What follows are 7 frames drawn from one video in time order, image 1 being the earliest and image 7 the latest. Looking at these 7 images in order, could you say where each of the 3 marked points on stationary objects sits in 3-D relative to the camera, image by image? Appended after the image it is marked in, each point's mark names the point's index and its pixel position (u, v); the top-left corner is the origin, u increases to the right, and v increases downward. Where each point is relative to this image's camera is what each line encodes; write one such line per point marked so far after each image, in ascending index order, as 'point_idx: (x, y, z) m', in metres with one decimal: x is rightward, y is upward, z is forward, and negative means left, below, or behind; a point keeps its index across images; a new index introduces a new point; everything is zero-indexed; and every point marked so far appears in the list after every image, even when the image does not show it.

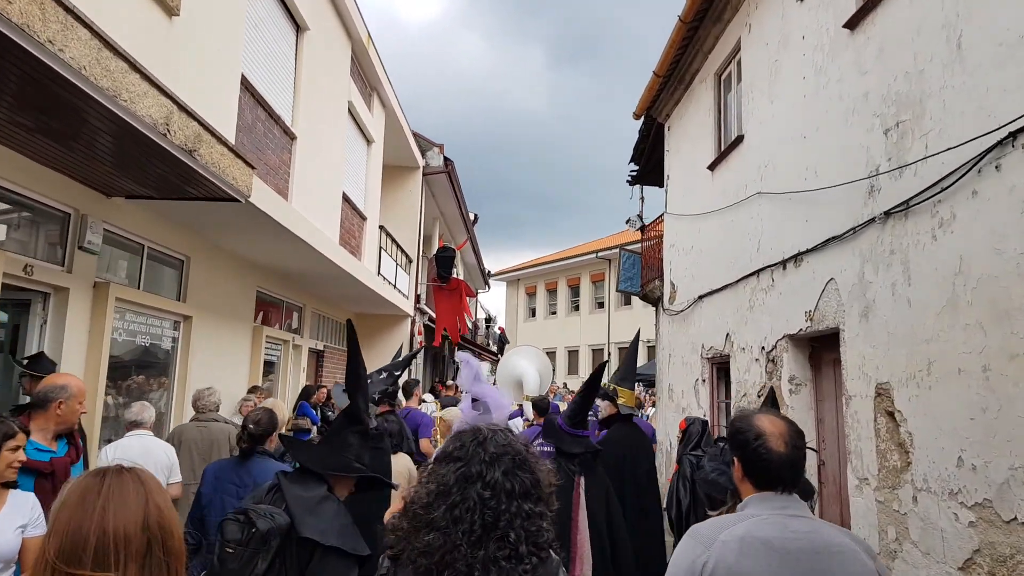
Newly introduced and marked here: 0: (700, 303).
0: (+1.9, -0.2, +8.1) m
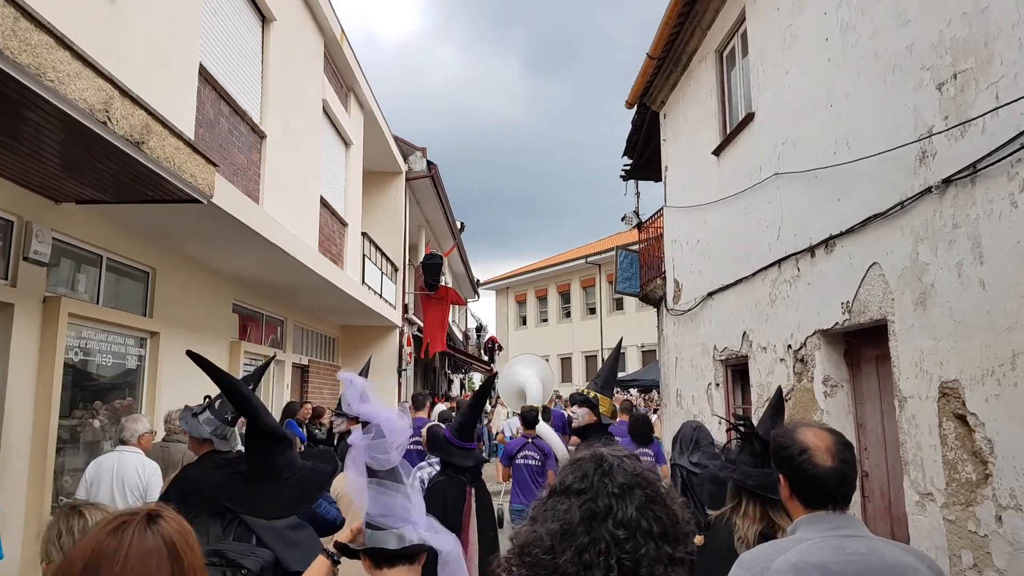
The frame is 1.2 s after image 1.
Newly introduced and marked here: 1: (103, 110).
0: (+1.9, -0.1, +7.5) m
1: (-2.1, +0.9, +4.0) m
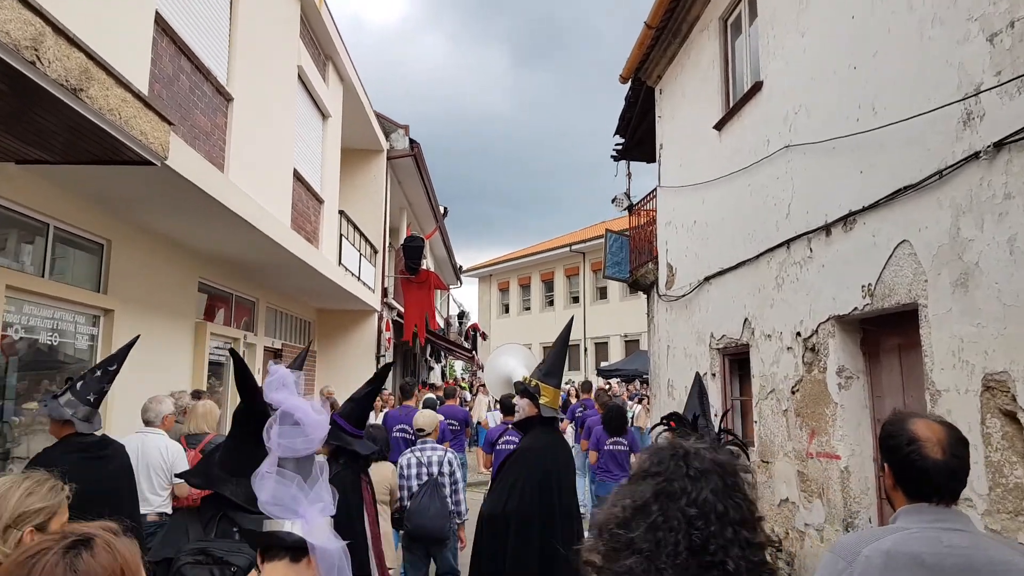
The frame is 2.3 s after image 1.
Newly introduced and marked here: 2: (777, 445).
0: (+1.8, 0.0, +7.0) m
1: (-2.1, +1.1, +3.4) m
2: (+1.9, -1.1, +5.5) m
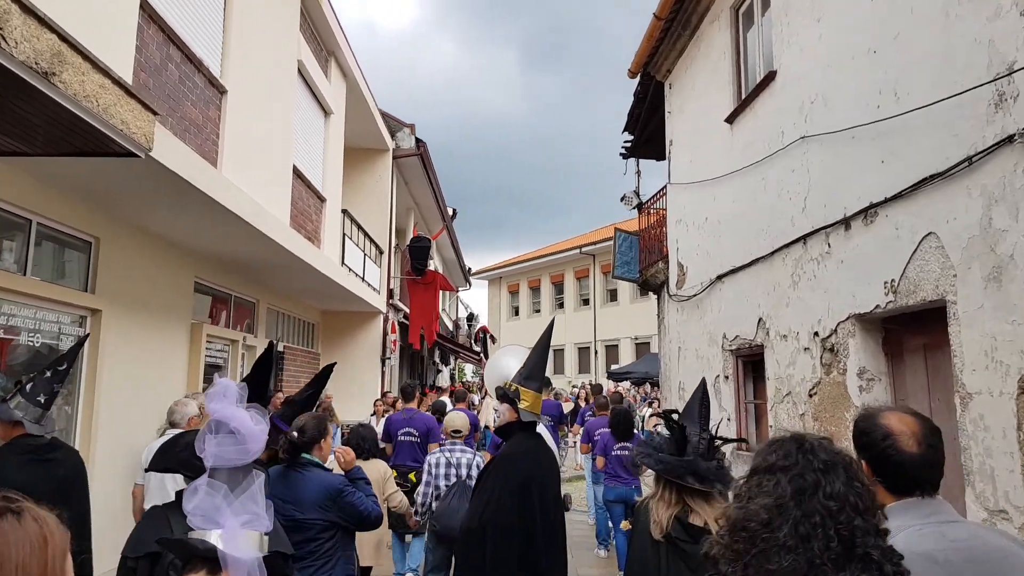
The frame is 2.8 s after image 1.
0: (+1.8, 0.0, +6.8) m
1: (-2.1, +1.1, +3.2) m
2: (+1.9, -1.1, +5.2) m
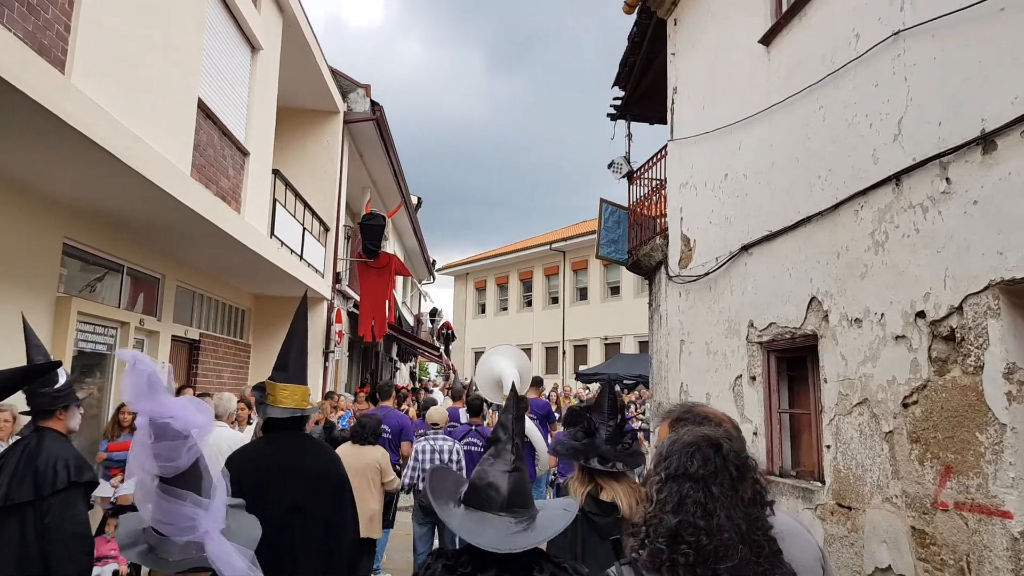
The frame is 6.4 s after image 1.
0: (+1.5, +0.2, +5.2) m
1: (-2.2, +1.3, +1.5) m
2: (+1.7, -0.9, +3.7) m
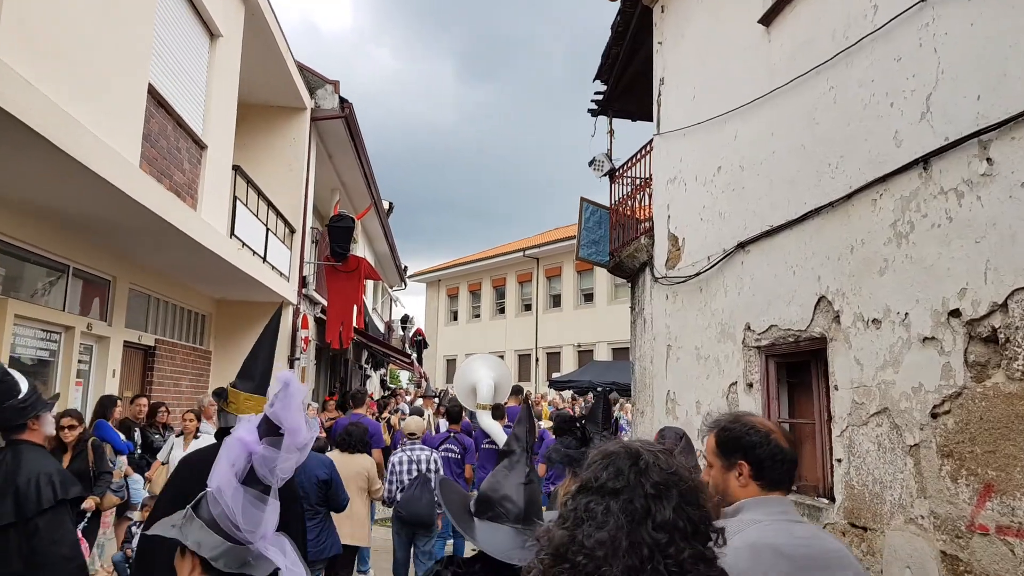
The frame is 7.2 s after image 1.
0: (+1.4, +0.2, +4.8) m
1: (-2.2, +1.4, +1.0) m
2: (+1.6, -0.9, +3.3) m
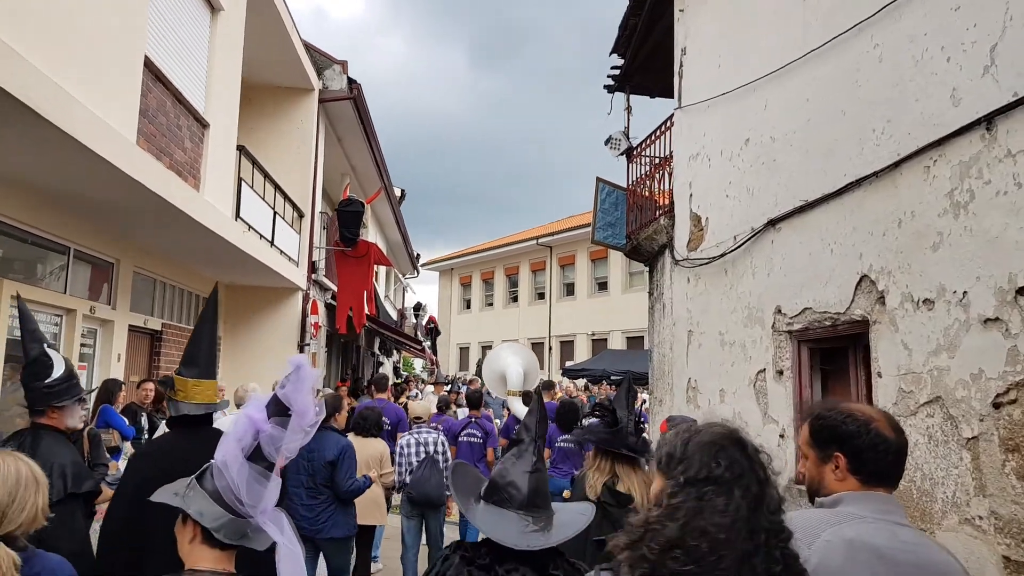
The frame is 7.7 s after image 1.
0: (+1.5, +0.3, +4.5) m
1: (-2.2, +1.4, +0.7) m
2: (+1.6, -0.8, +3.0) m
